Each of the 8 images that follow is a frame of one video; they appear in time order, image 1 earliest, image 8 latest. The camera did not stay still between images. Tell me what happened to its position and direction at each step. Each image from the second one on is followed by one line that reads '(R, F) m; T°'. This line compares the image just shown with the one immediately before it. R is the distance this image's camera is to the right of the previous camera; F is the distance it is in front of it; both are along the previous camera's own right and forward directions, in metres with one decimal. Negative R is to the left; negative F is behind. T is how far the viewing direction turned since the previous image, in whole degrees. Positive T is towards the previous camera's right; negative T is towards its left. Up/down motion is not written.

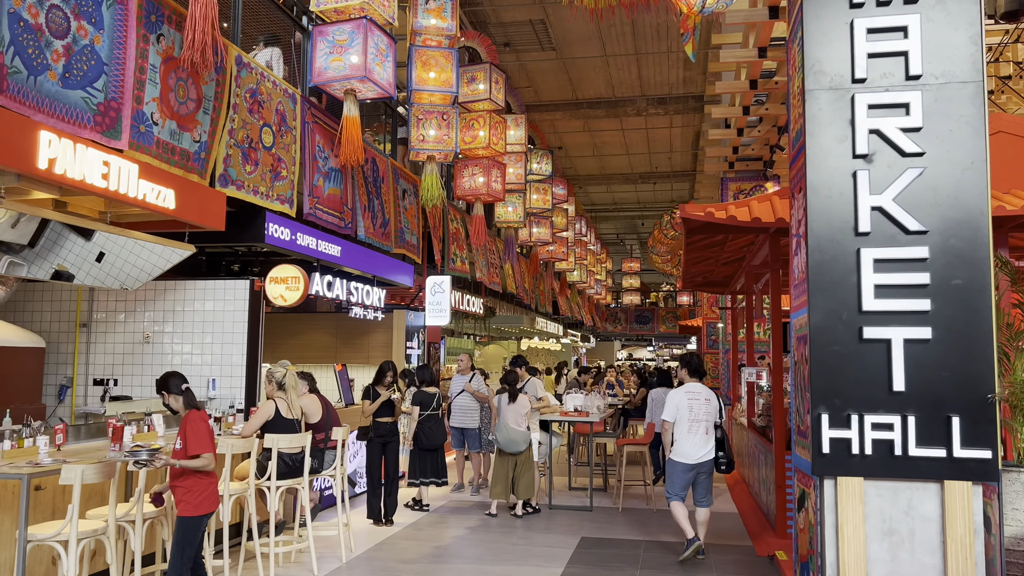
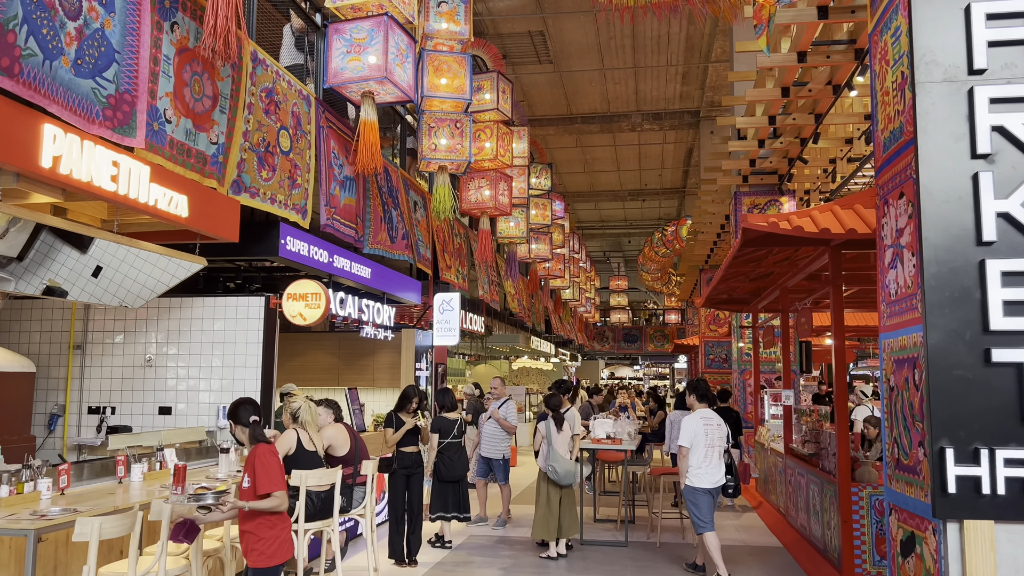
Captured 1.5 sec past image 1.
(-0.4, +0.5) m; +2°
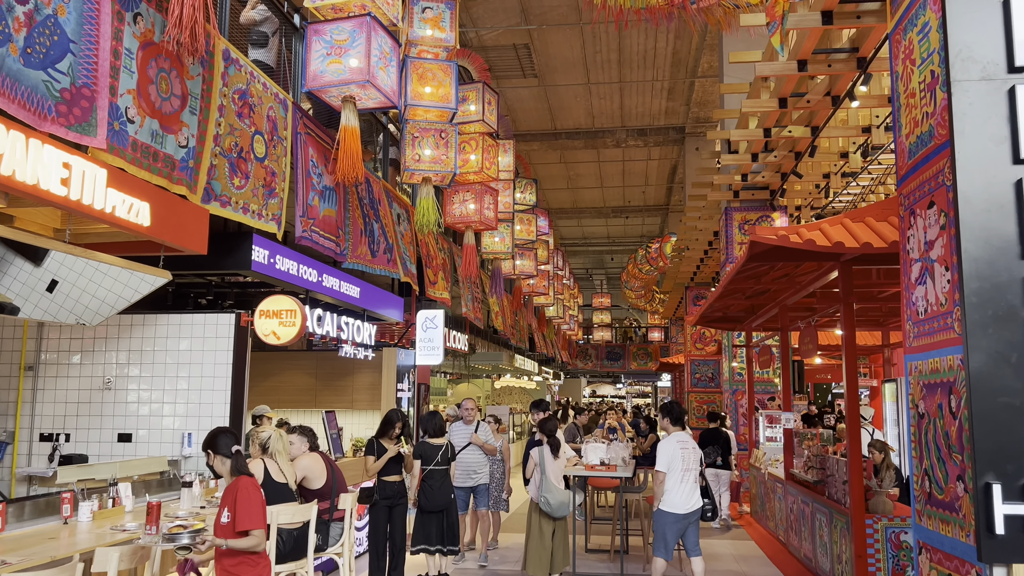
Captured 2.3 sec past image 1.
(-0.1, +0.4) m; +1°
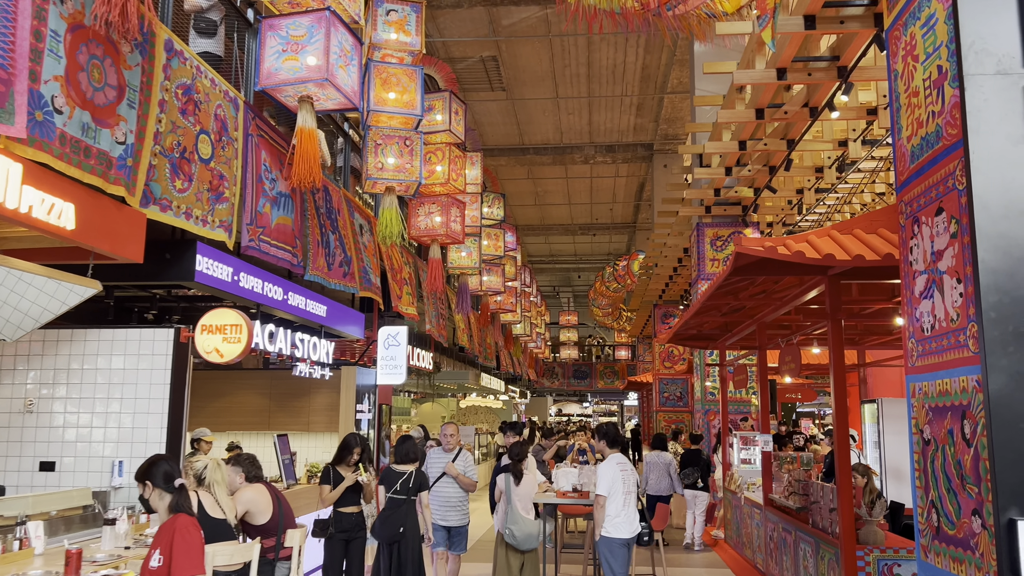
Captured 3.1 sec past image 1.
(0.0, +0.4) m; +2°
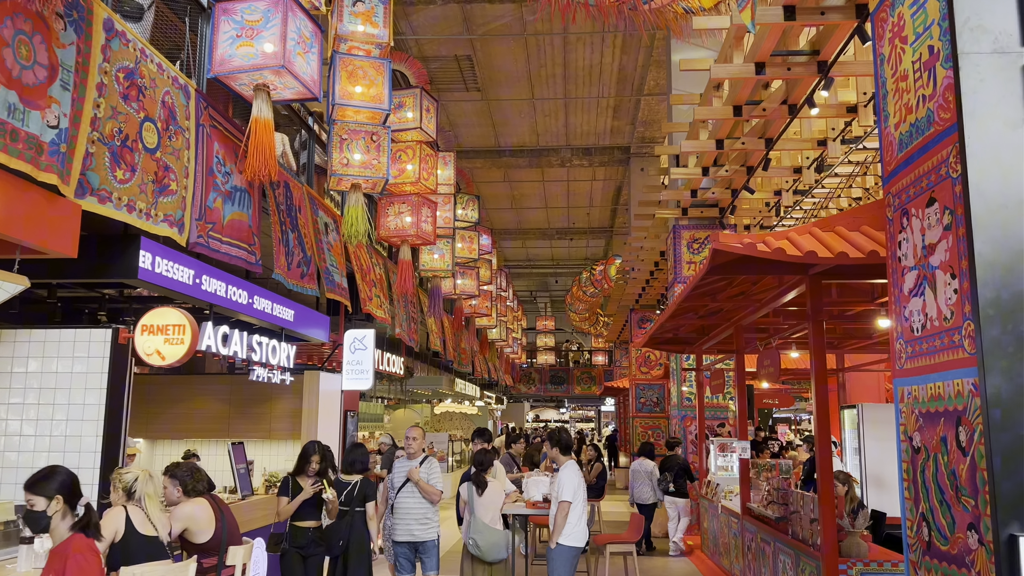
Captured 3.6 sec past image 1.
(+0.1, +0.3) m; +2°
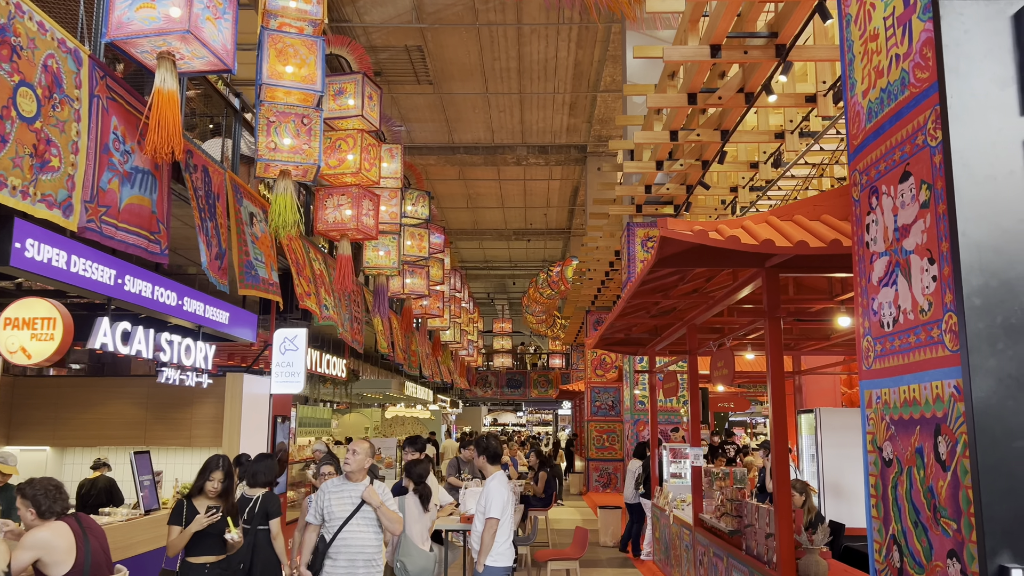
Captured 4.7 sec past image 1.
(+0.2, +0.5) m; +3°
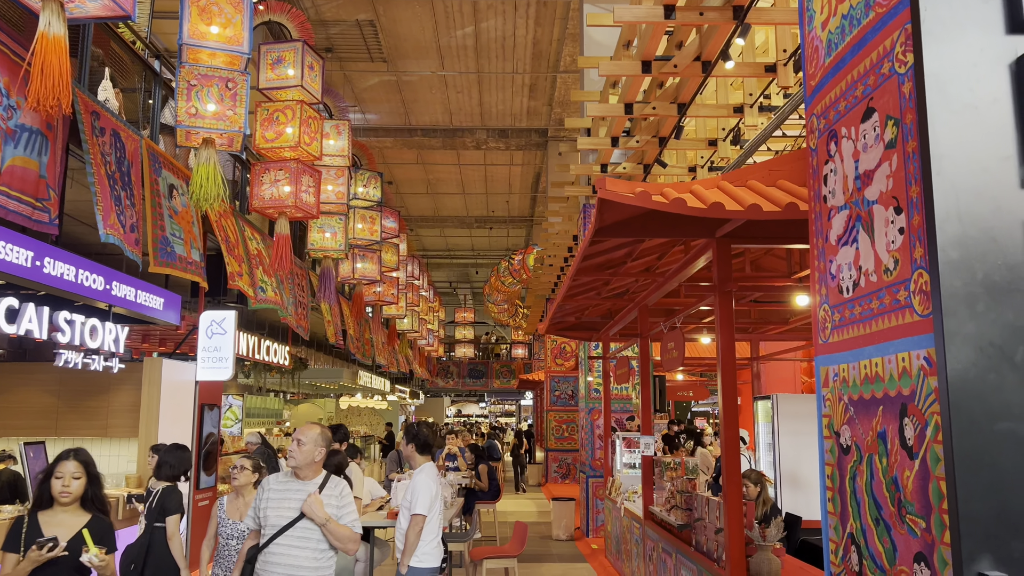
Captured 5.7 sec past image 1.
(+0.2, +0.4) m; +2°
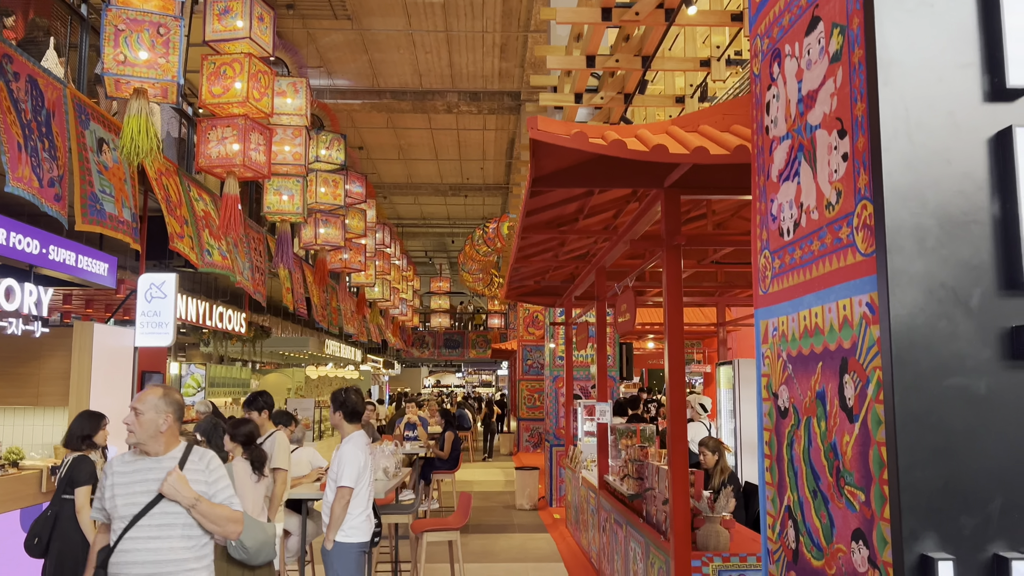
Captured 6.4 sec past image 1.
(+0.2, +0.3) m; +1°
